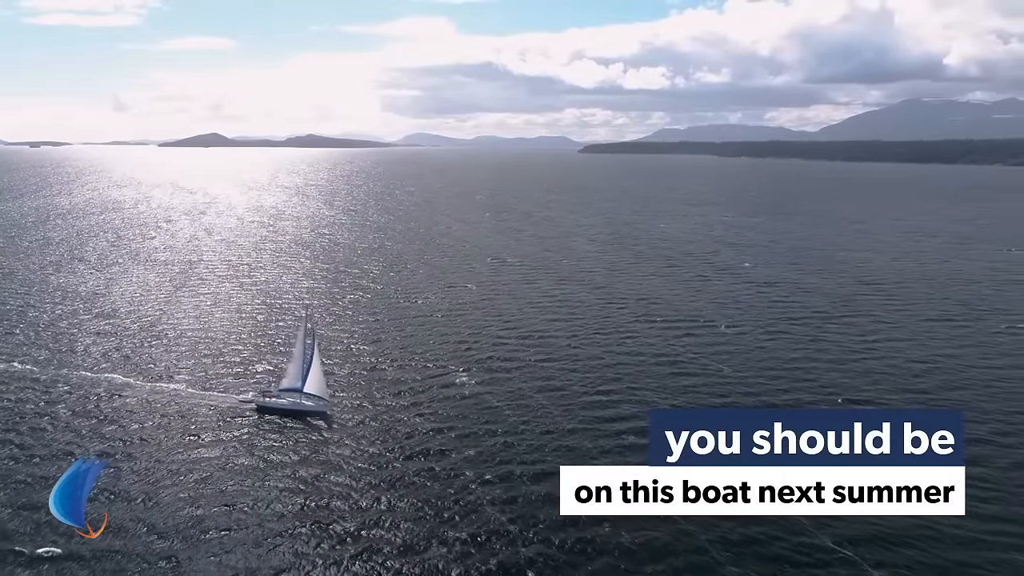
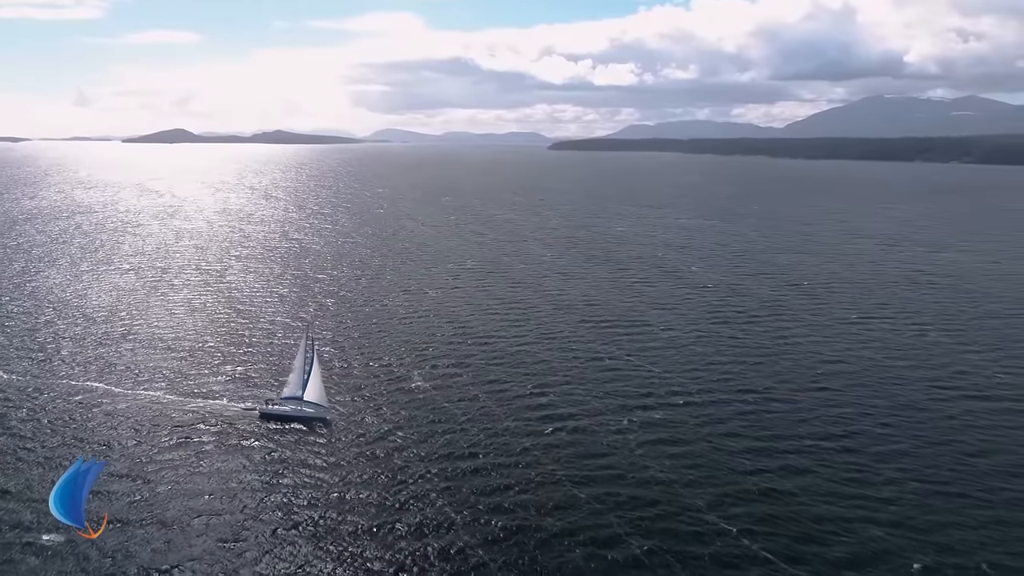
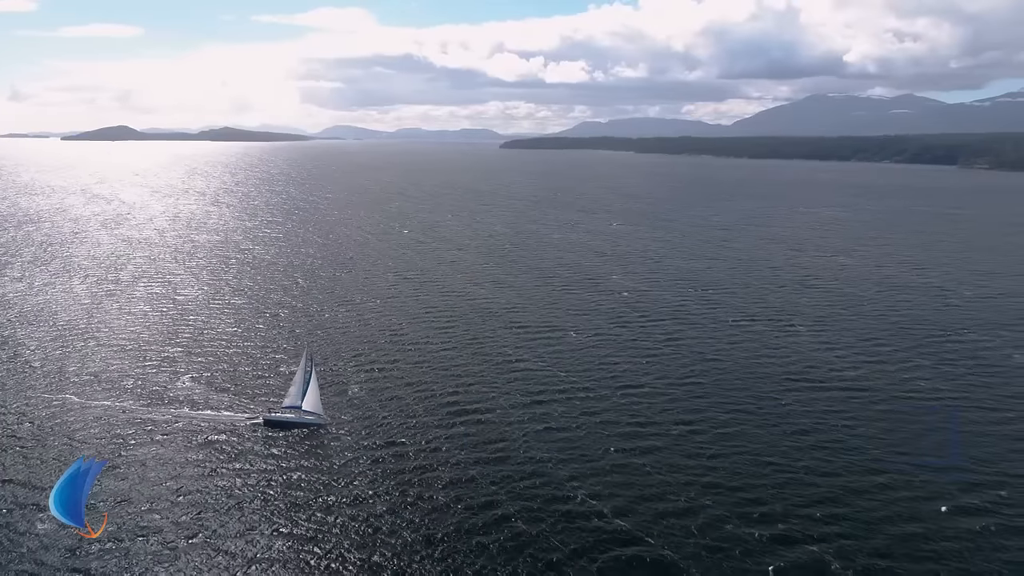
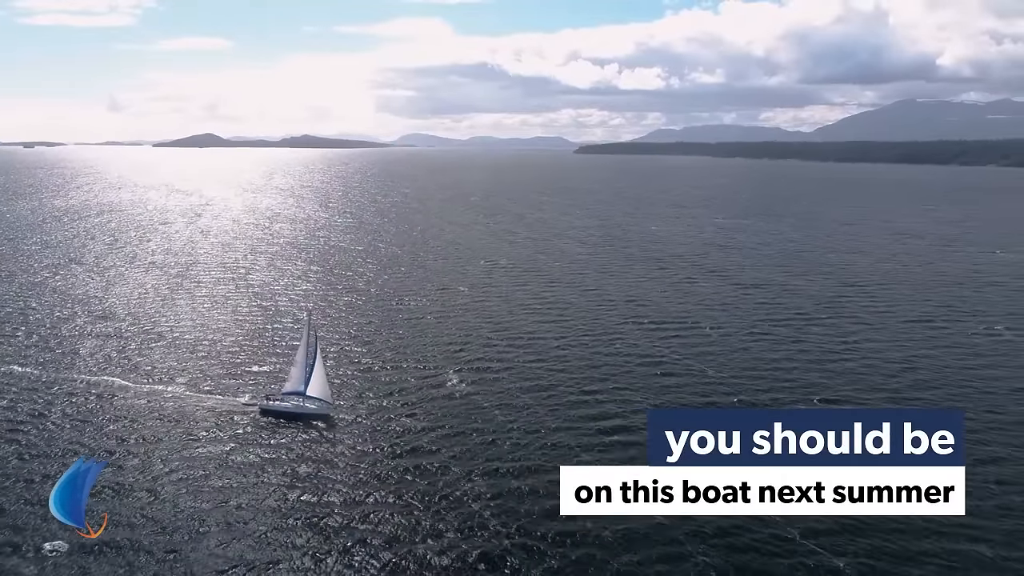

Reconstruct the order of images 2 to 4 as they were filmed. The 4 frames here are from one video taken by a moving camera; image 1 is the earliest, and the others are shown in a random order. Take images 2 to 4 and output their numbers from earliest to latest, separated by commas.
4, 2, 3
